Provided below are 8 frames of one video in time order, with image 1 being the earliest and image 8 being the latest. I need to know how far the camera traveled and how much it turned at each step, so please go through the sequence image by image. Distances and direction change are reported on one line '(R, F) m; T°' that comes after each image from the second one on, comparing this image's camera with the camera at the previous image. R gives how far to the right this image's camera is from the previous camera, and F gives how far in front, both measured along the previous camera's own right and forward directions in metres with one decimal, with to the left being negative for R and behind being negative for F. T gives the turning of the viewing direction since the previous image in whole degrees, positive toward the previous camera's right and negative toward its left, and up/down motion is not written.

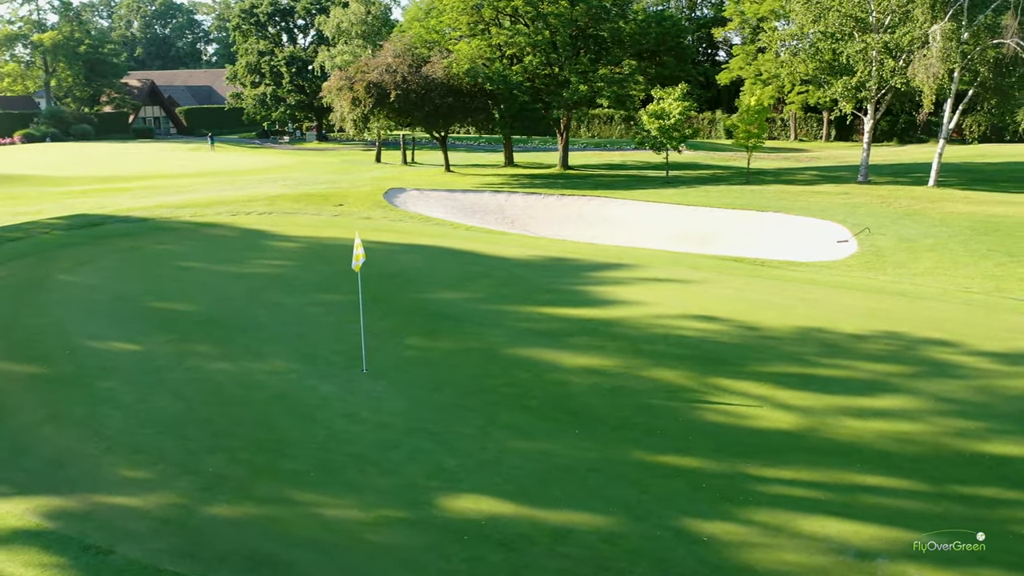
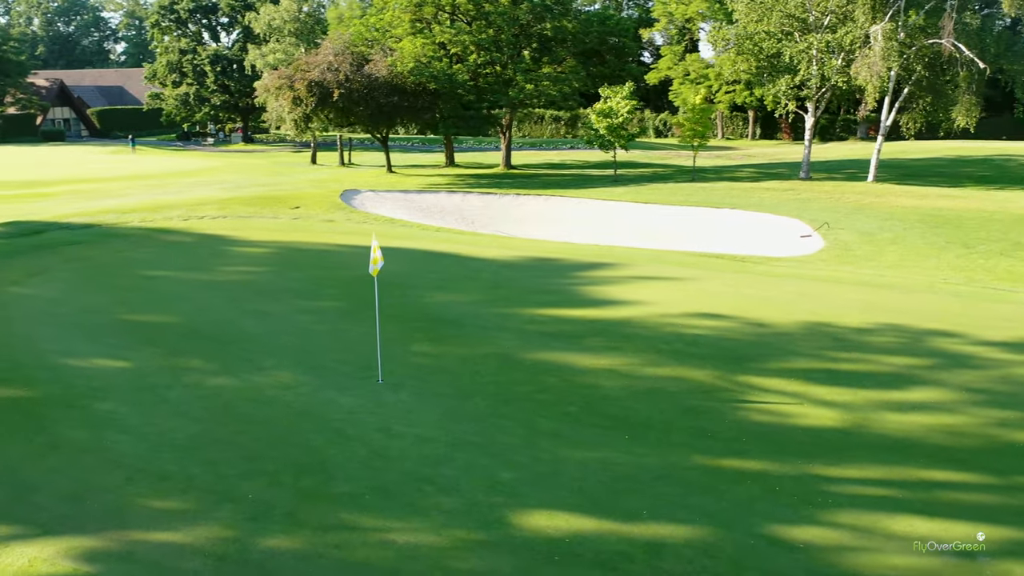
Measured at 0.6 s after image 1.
(-1.0, +0.4) m; +5°
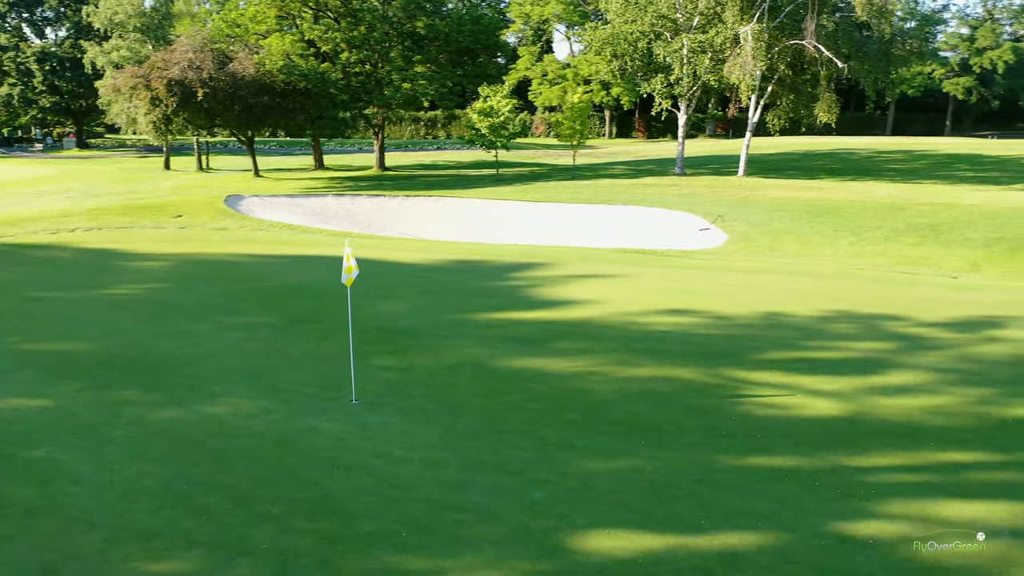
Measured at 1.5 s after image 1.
(-1.2, +0.6) m; +10°
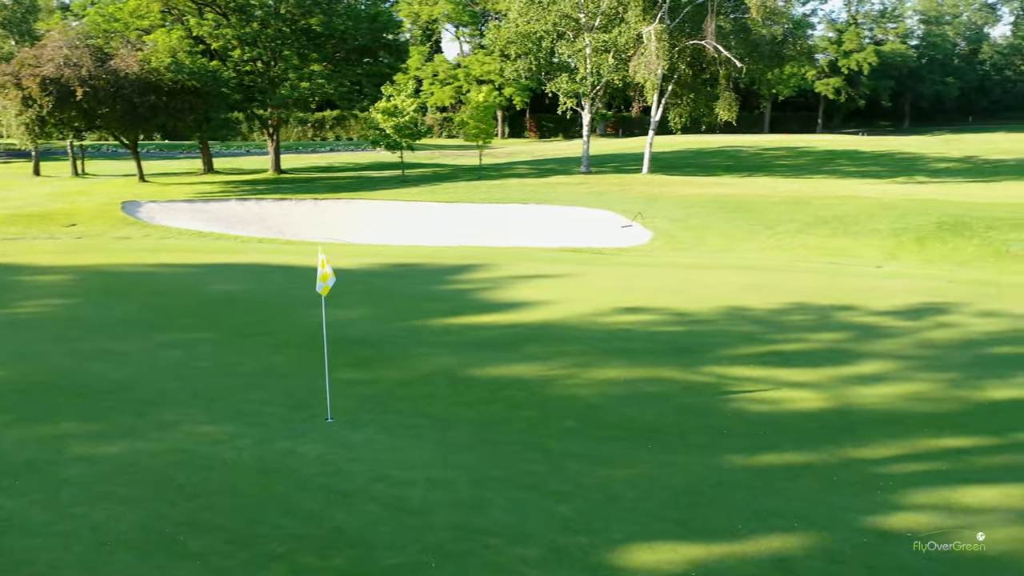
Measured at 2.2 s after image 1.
(-0.9, +0.4) m; +8°
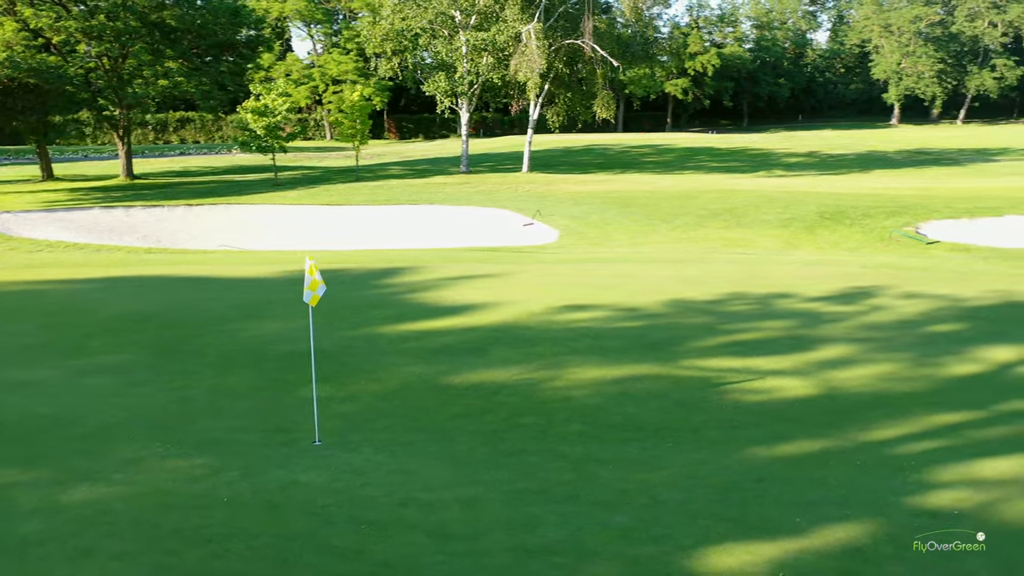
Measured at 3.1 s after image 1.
(-1.2, +0.5) m; +10°
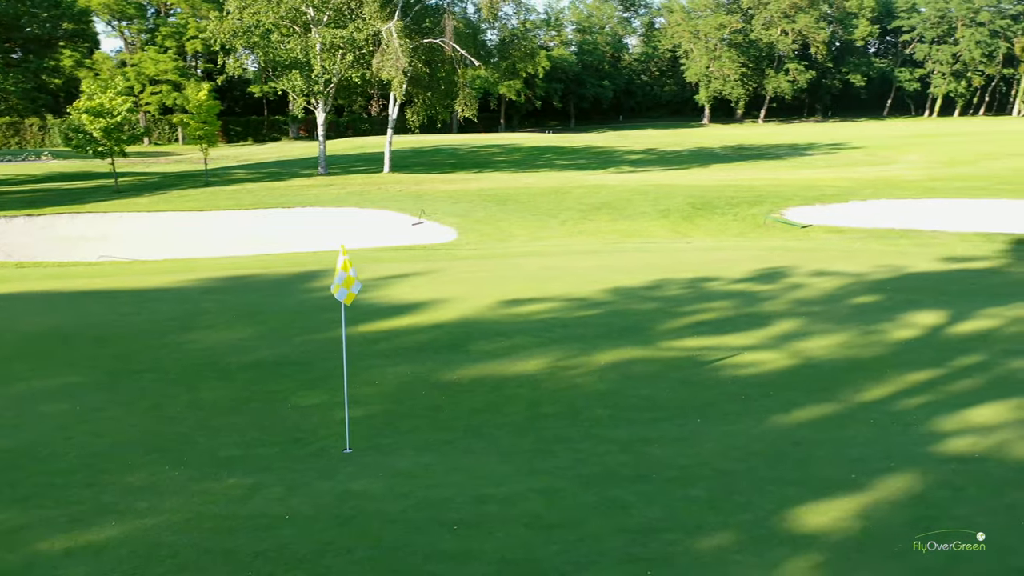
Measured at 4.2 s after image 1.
(-1.6, +0.2) m; +12°
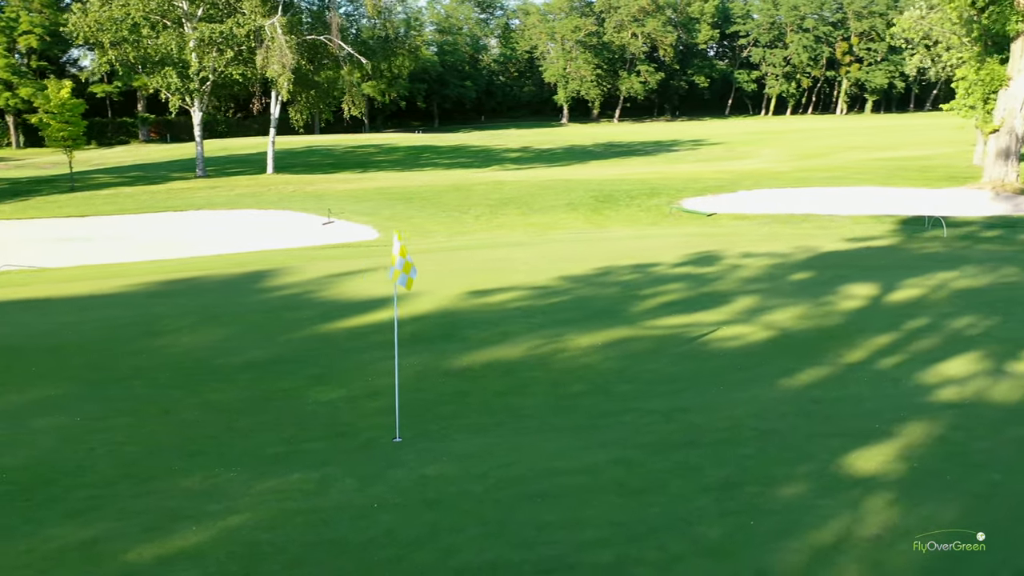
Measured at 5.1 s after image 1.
(-1.4, 0.0) m; +10°
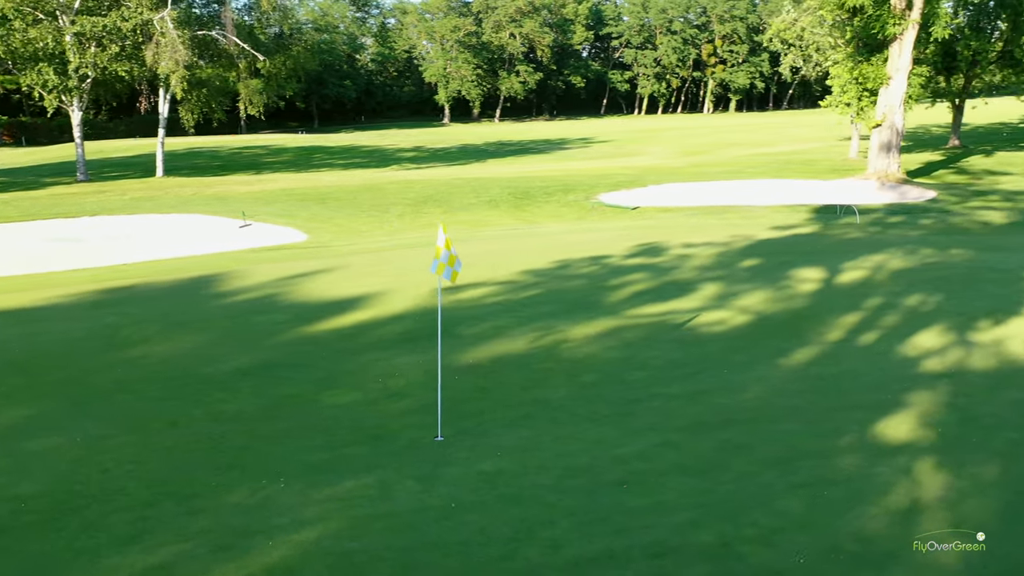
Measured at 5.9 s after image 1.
(-1.2, +0.1) m; +9°
